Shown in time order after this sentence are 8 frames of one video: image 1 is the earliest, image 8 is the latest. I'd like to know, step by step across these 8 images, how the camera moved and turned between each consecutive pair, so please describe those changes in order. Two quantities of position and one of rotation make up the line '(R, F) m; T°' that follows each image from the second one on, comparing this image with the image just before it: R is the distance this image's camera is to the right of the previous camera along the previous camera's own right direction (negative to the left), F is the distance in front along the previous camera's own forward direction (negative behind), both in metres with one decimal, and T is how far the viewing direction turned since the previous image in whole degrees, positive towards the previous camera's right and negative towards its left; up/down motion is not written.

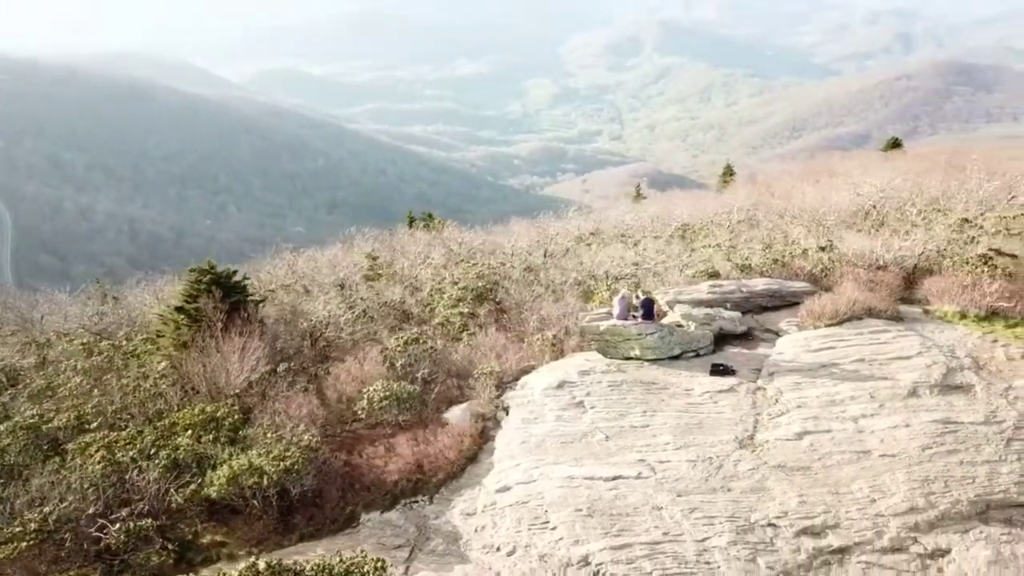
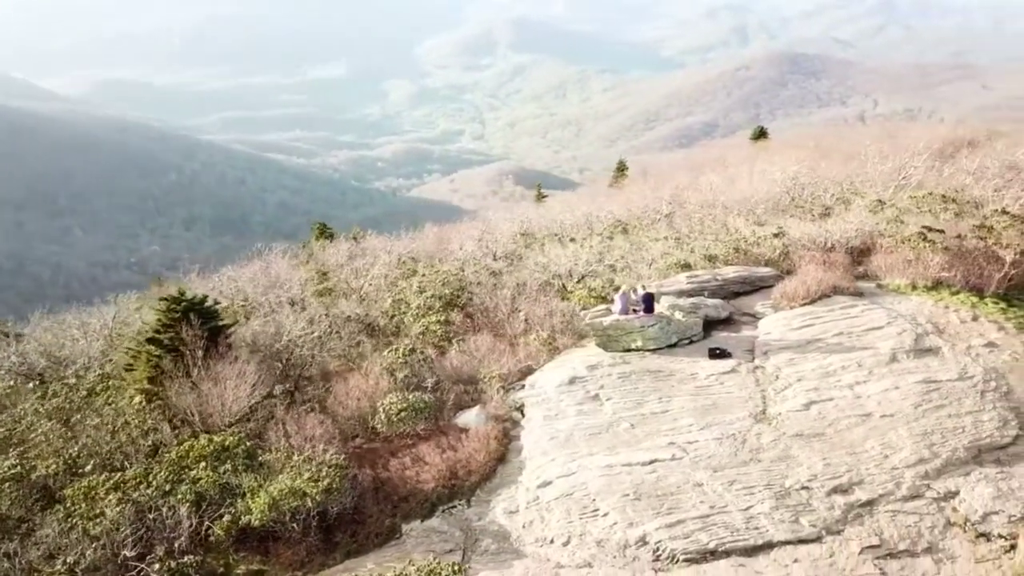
(-2.4, -0.4) m; +9°
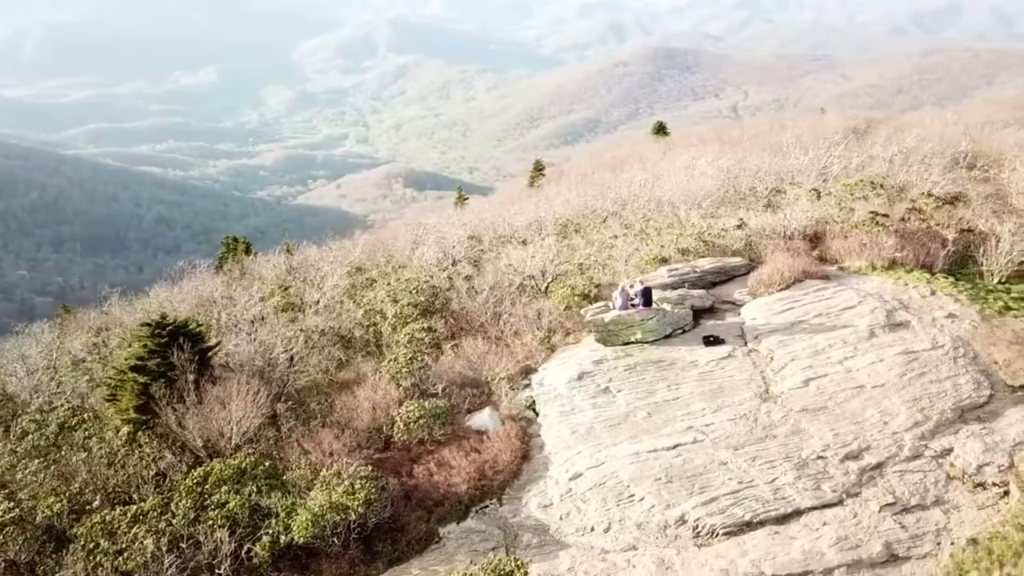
(-2.1, -0.4) m; +7°
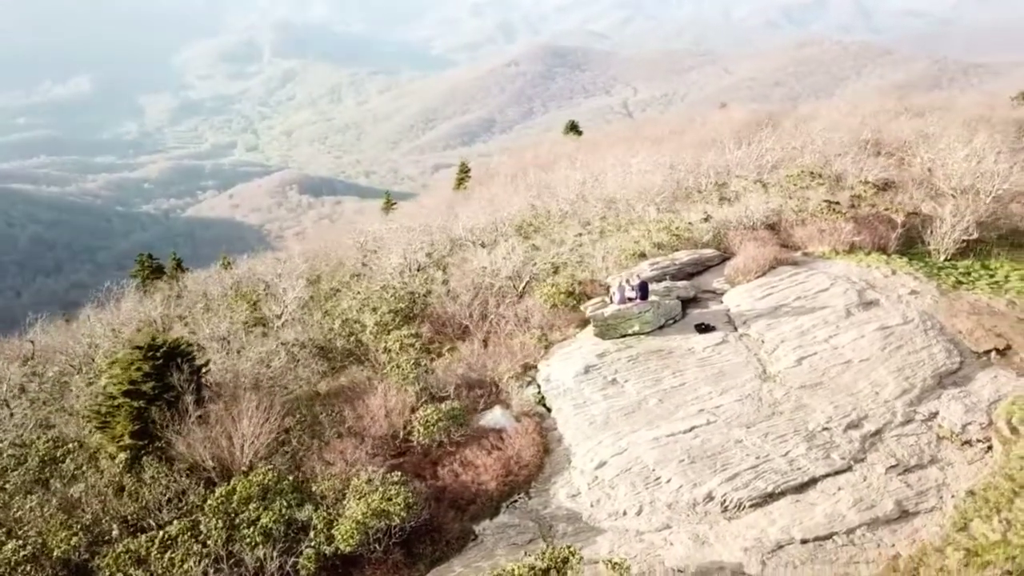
(-2.0, -0.4) m; +7°
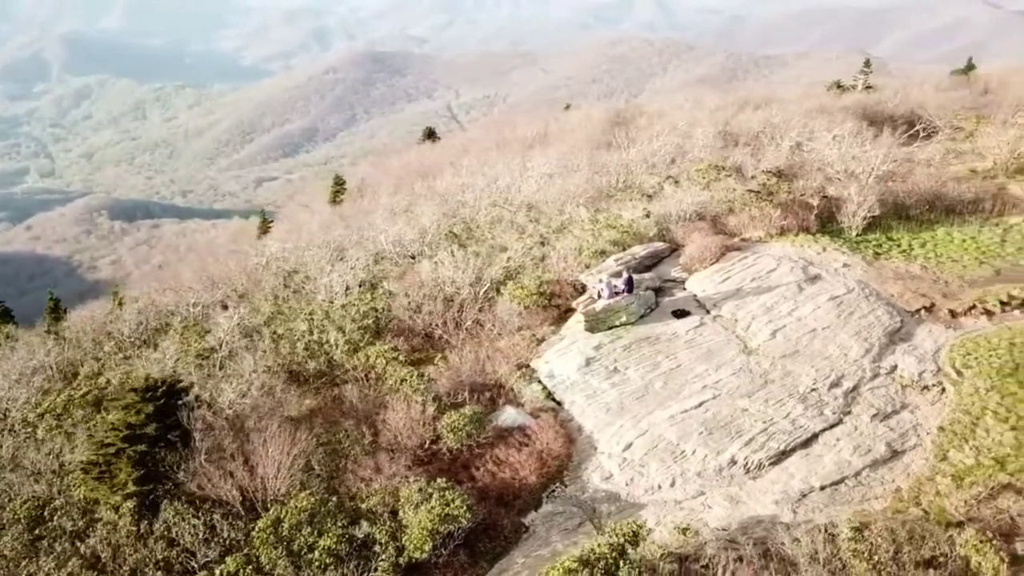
(-3.4, -0.6) m; +11°
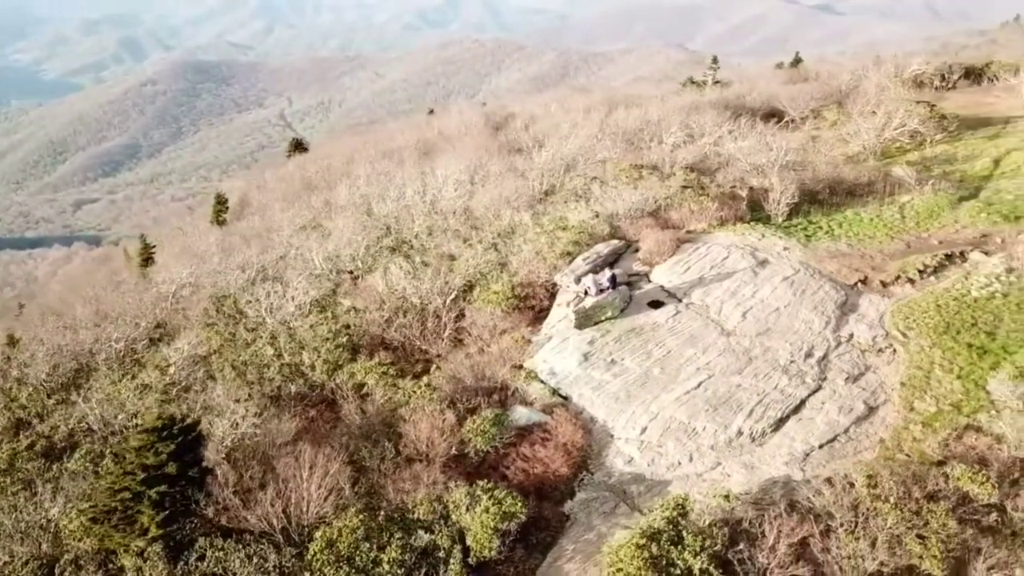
(-3.3, -0.6) m; +10°
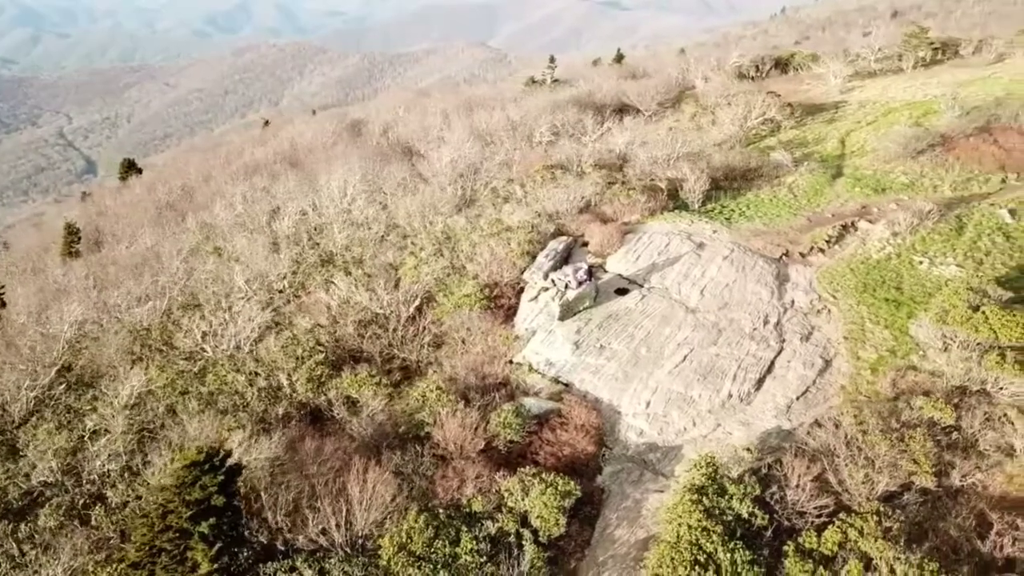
(-4.0, -0.8) m; +12°
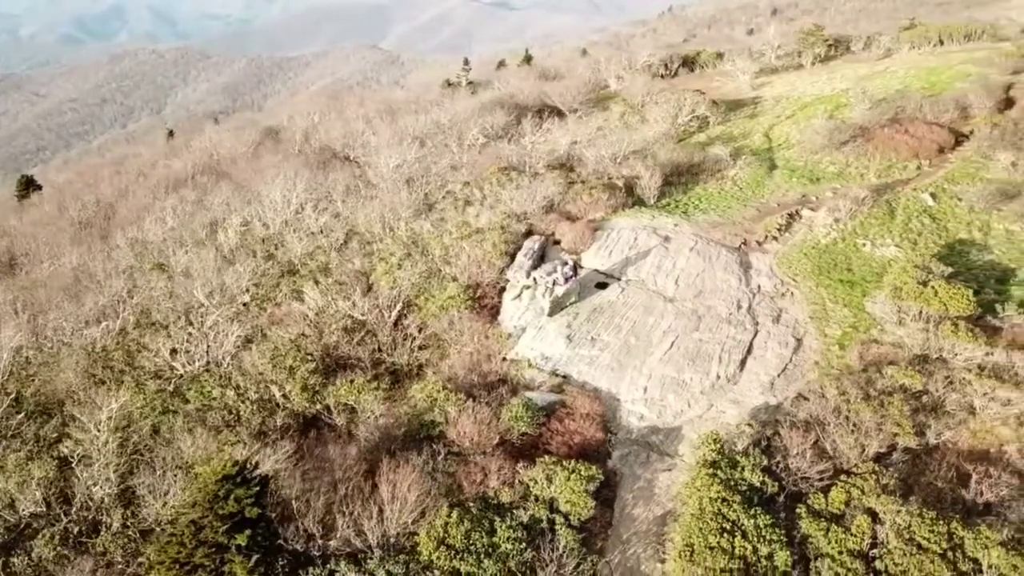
(-2.3, -0.6) m; +7°
